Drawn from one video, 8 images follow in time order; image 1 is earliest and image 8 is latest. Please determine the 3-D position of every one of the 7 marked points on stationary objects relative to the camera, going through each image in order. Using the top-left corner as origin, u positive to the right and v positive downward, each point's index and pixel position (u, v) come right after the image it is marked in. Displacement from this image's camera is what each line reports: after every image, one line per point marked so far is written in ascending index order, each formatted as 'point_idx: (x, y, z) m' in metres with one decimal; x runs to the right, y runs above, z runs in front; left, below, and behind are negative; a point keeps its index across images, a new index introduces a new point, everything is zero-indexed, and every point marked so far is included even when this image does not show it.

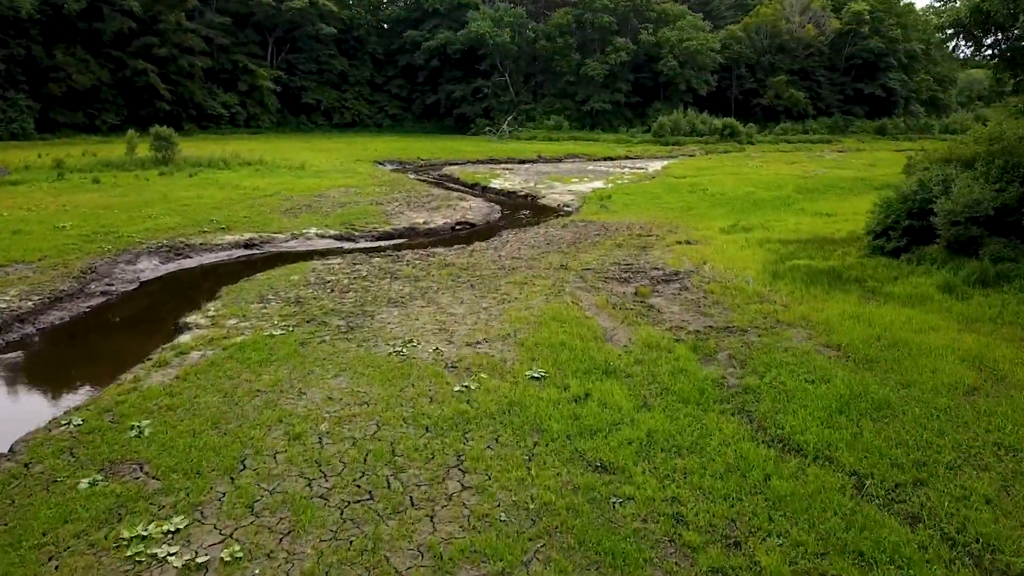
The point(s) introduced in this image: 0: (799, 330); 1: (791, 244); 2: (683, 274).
0: (+3.1, -0.5, +9.2) m
1: (+4.4, +0.7, +13.6) m
2: (+2.4, +0.2, +12.2) m
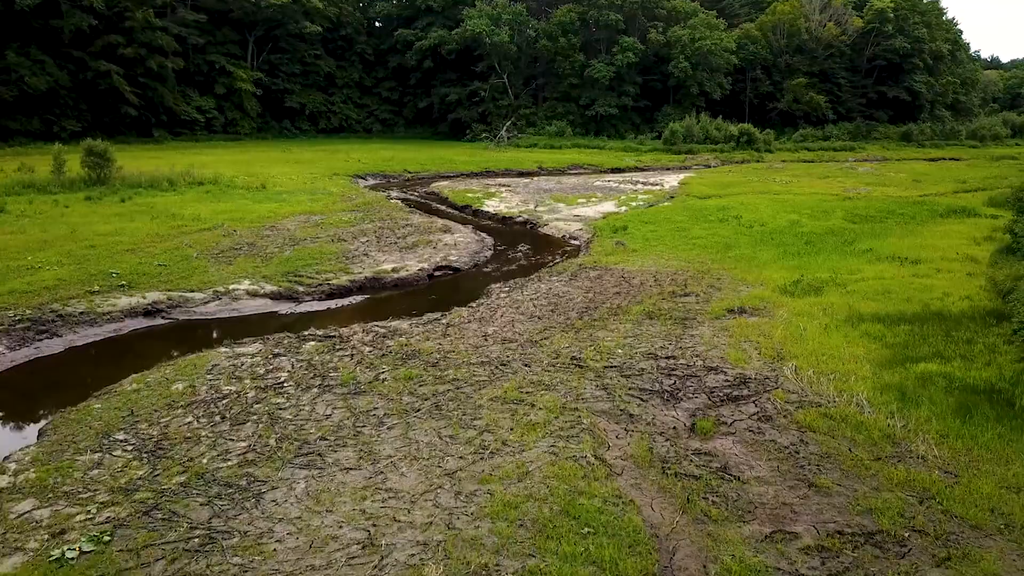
0: (+2.9, -1.6, +5.2) m
1: (+4.3, -0.4, +9.6) m
2: (+2.3, -0.9, +8.2) m
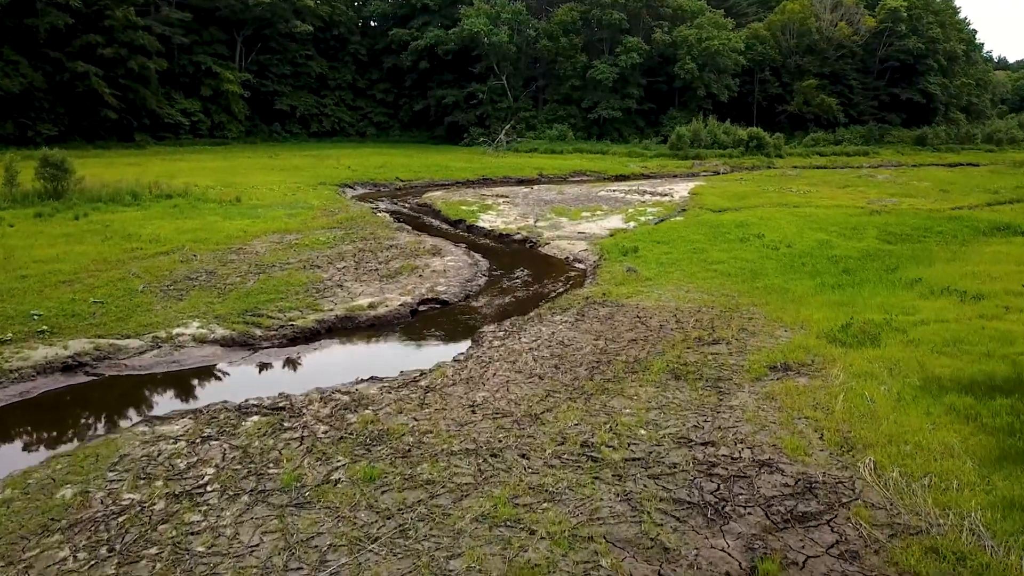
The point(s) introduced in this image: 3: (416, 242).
0: (+2.9, -2.1, +3.2) m
1: (+4.2, -1.0, +7.6) m
2: (+2.2, -1.5, +6.2) m
3: (-2.0, +1.0, +17.9) m
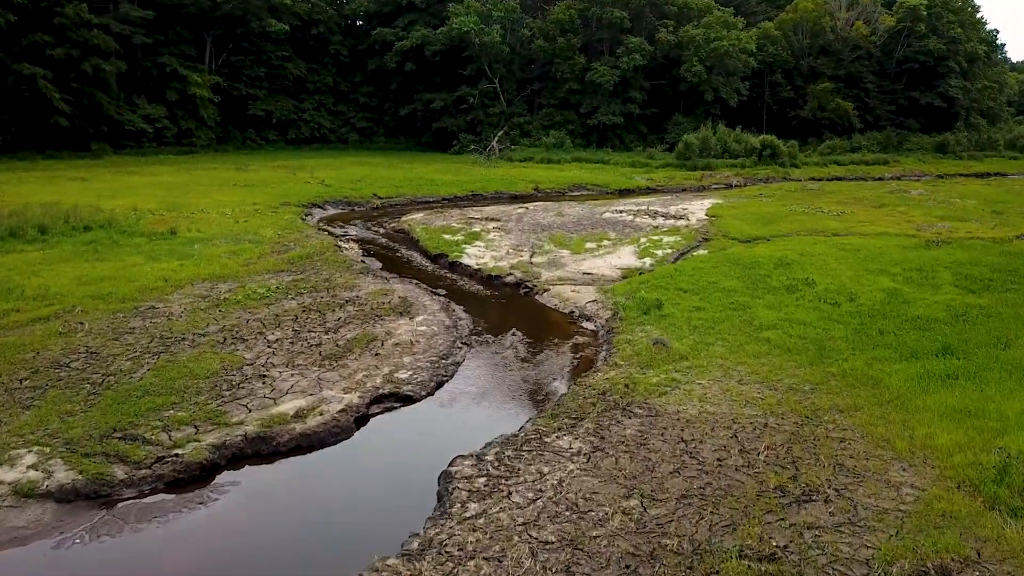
0: (+2.8, -3.1, -0.4) m
1: (+4.1, -2.0, +4.0) m
2: (+2.2, -2.5, +2.5) m
3: (-2.2, -0.1, +14.2) m
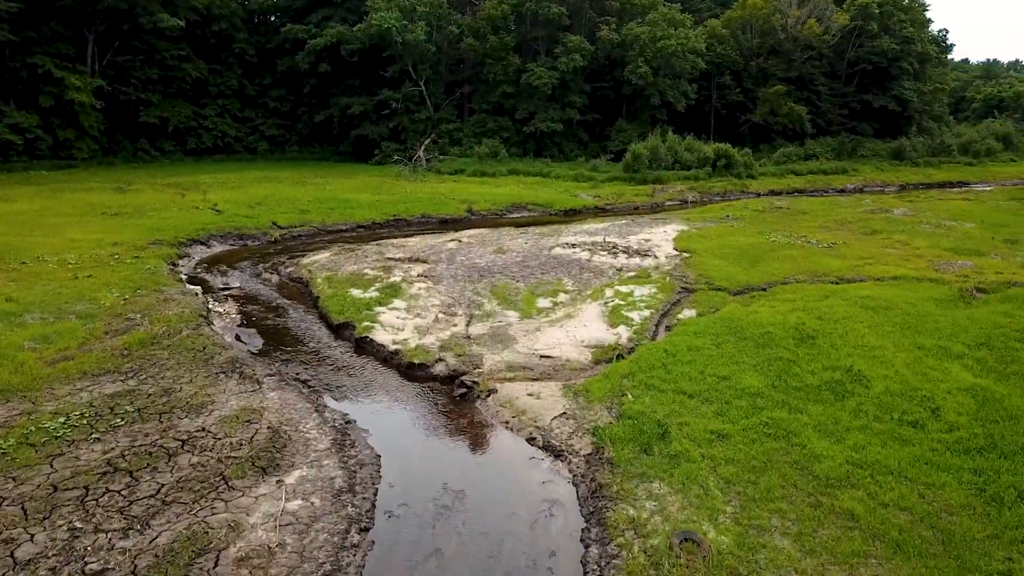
0: (+3.2, -4.4, -4.7) m
1: (+4.2, -3.2, -0.3) m
2: (+2.3, -3.8, -1.8) m
3: (-2.9, -1.4, +9.4) m
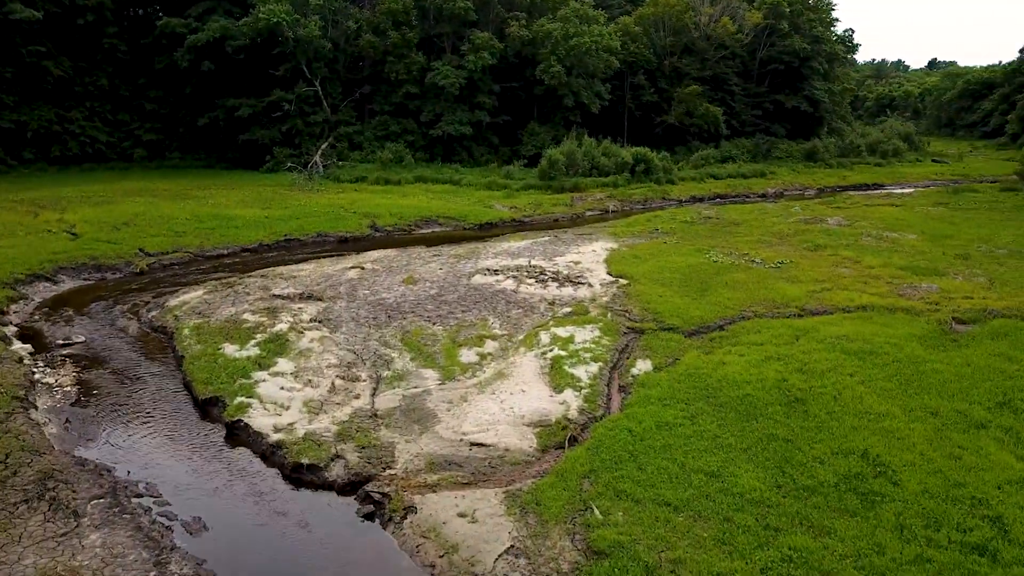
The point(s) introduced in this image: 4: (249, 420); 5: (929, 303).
0: (+4.3, -5.0, -7.1) m
1: (+4.7, -3.9, -2.5) m
2: (+3.0, -4.4, -4.3) m
3: (-3.5, -2.2, +6.3) m
4: (-3.1, -1.5, +10.3) m
5: (+7.6, -0.3, +15.4) m
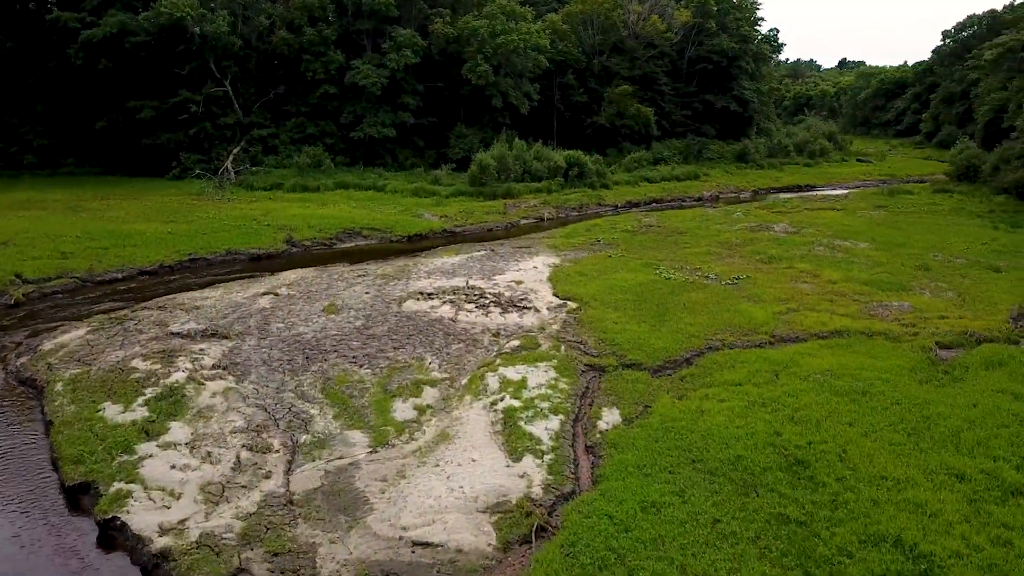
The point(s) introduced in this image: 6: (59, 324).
0: (+5.4, -5.5, -8.5) m
1: (+5.4, -4.3, -4.0) m
2: (+3.9, -4.9, -5.9) m
3: (-3.6, -2.8, +4.2) m
4: (-3.6, -2.1, +8.1) m
5: (+6.6, -0.6, +14.2) m
6: (-7.9, -0.6, +15.1) m
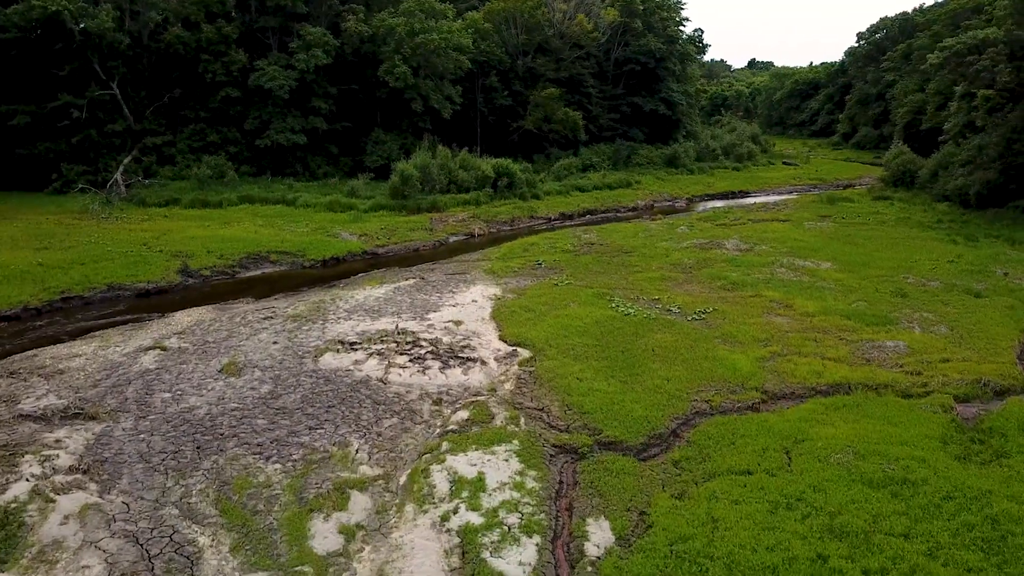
0: (+6.8, -6.1, -10.4) m
1: (+6.4, -4.9, -5.9) m
2: (+5.1, -5.6, -7.9) m
3: (-3.3, -3.6, +1.4) m
4: (-3.7, -2.9, +5.3) m
5: (+5.8, -1.2, +12.3) m
6: (-8.7, -1.5, +11.8) m
